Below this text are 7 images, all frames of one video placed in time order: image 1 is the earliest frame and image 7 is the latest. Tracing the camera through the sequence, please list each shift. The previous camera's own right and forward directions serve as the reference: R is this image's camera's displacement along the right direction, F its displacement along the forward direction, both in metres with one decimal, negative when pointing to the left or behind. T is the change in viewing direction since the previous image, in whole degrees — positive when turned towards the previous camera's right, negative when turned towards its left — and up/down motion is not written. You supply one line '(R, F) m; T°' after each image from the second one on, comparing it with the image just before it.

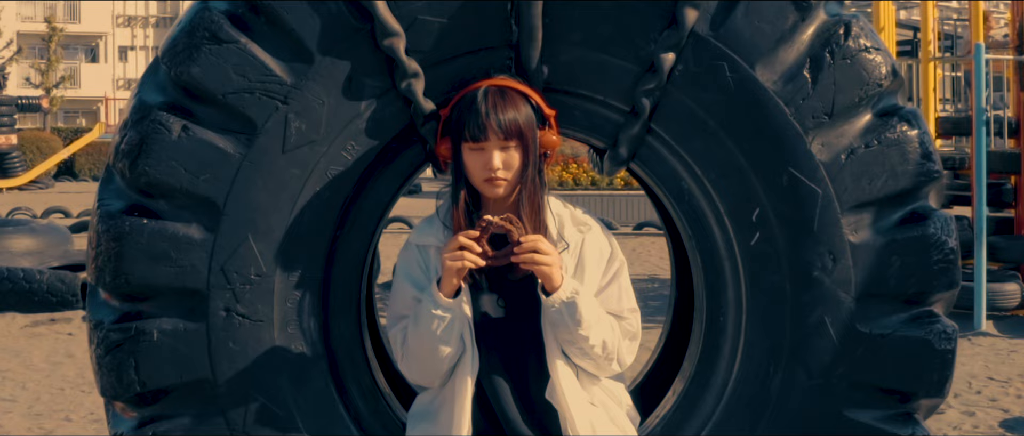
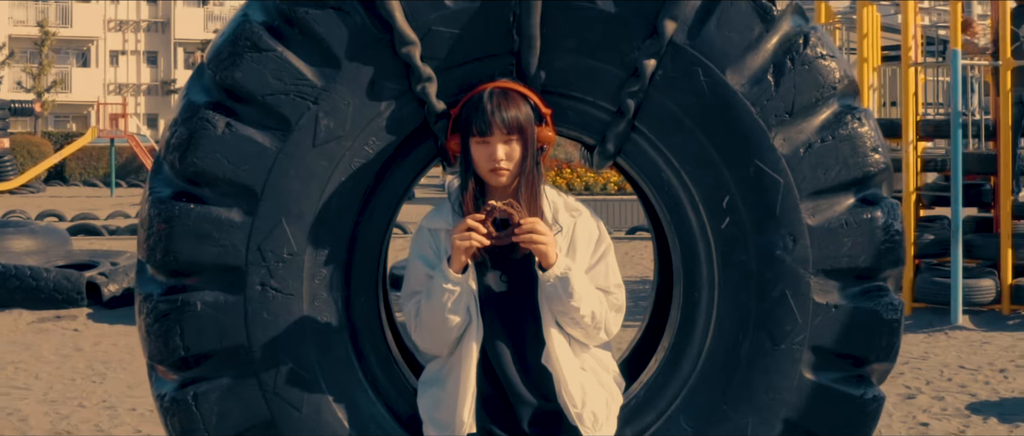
(0.0, -0.3) m; +1°
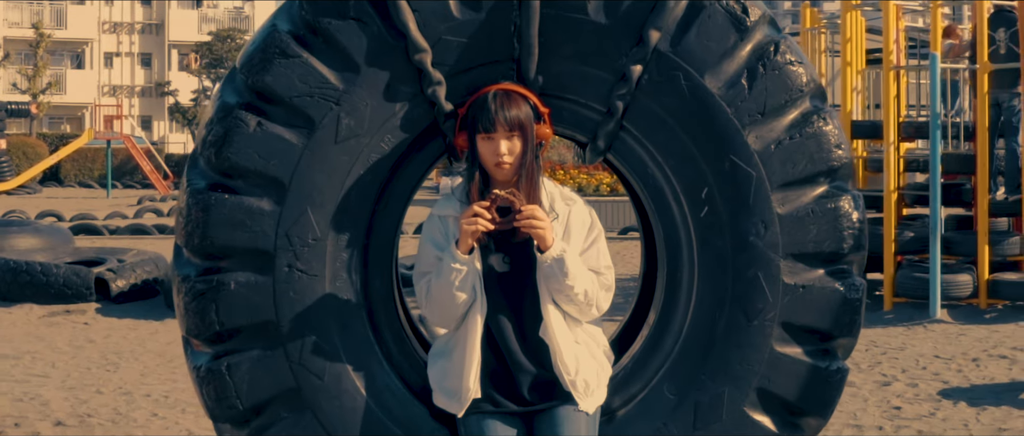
(0.0, -0.3) m; 0°
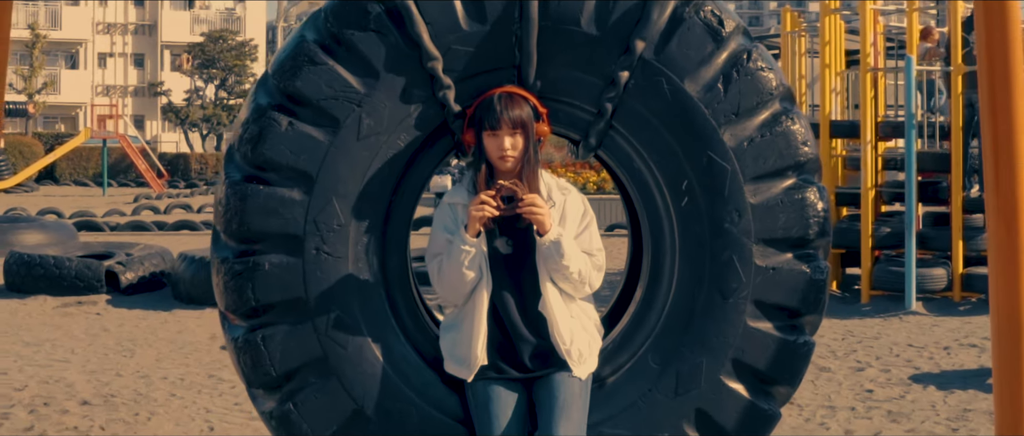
(0.0, -0.3) m; +1°
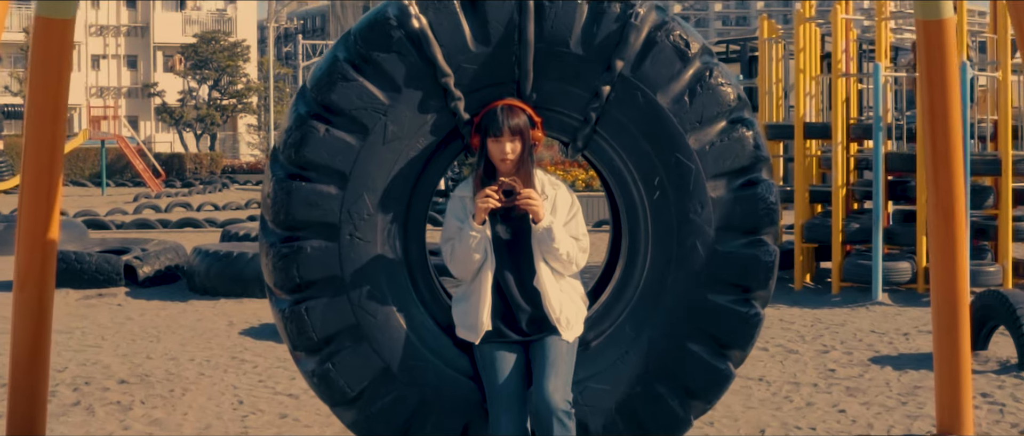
(0.0, -0.6) m; +1°
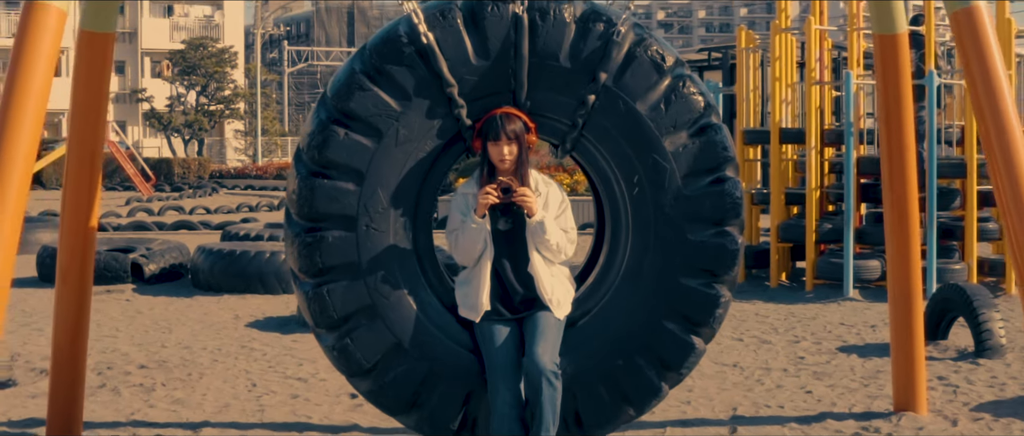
(0.0, -0.5) m; +1°
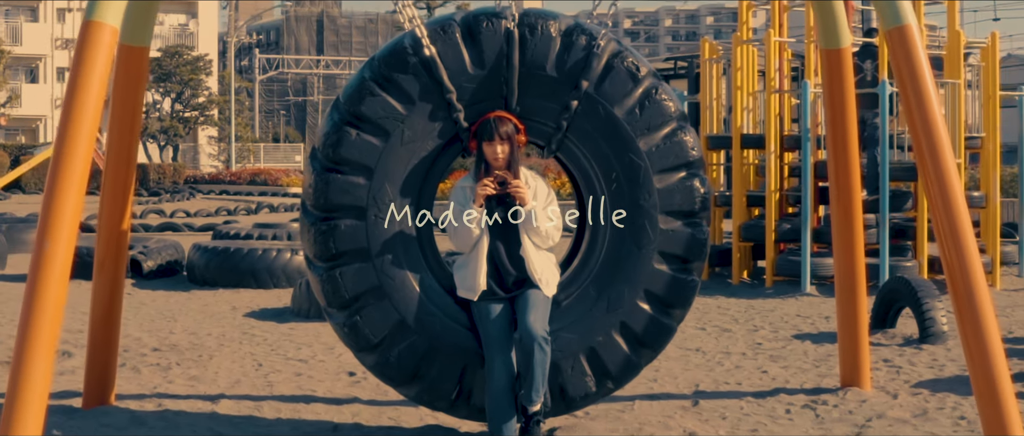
(-0.1, -0.6) m; +2°
